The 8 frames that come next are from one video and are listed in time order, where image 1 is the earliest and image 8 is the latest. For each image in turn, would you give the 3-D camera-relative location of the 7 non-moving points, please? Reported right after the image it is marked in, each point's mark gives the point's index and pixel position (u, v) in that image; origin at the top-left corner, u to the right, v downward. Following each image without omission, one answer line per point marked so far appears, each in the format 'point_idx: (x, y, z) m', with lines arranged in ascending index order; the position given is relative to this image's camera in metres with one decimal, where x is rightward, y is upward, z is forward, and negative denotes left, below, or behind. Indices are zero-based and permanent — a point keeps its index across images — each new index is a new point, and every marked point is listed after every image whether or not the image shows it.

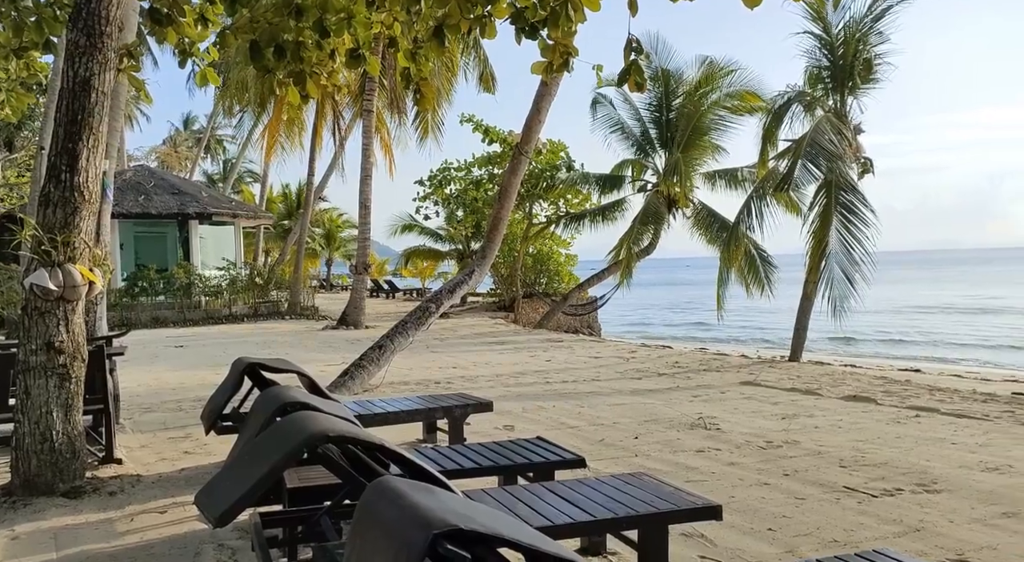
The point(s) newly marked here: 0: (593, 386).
0: (+0.8, -1.1, +9.1) m
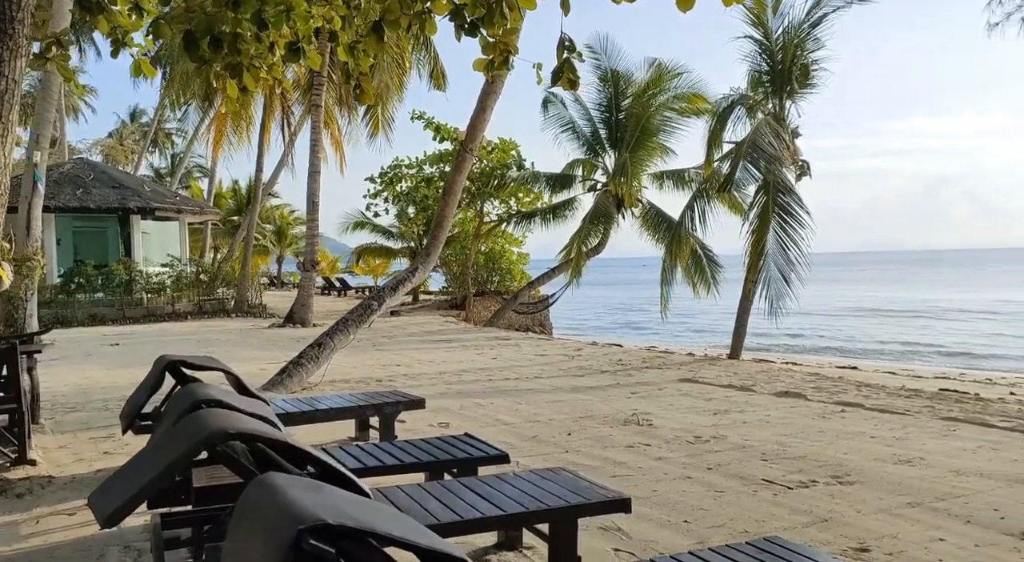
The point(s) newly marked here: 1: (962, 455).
0: (+0.2, -1.1, +9.2) m
1: (+2.7, -1.1, +5.5) m
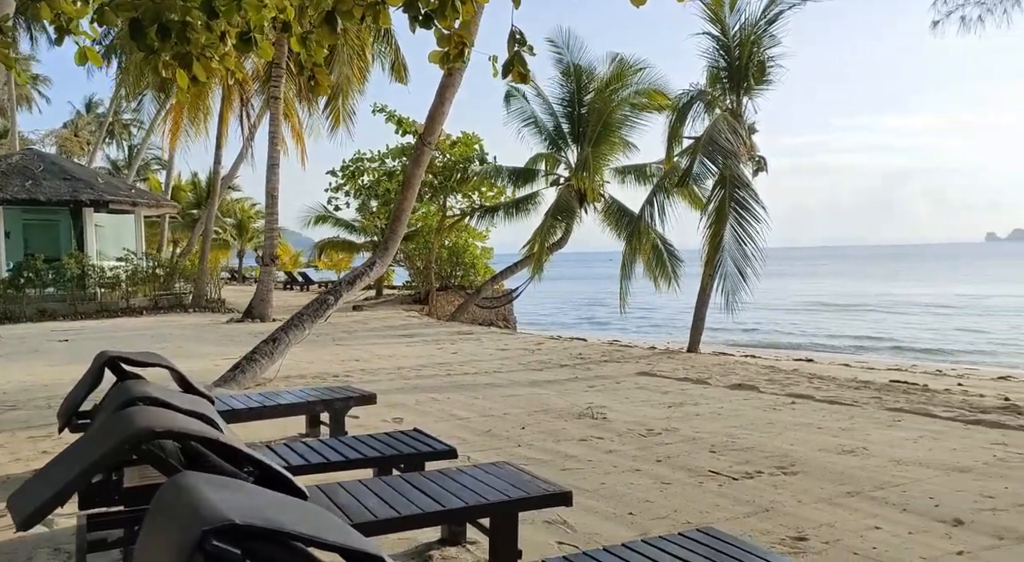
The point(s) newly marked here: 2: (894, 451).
0: (-0.2, -1.0, +9.2) m
1: (+2.4, -1.0, +5.6) m
2: (+2.3, -1.0, +5.5) m
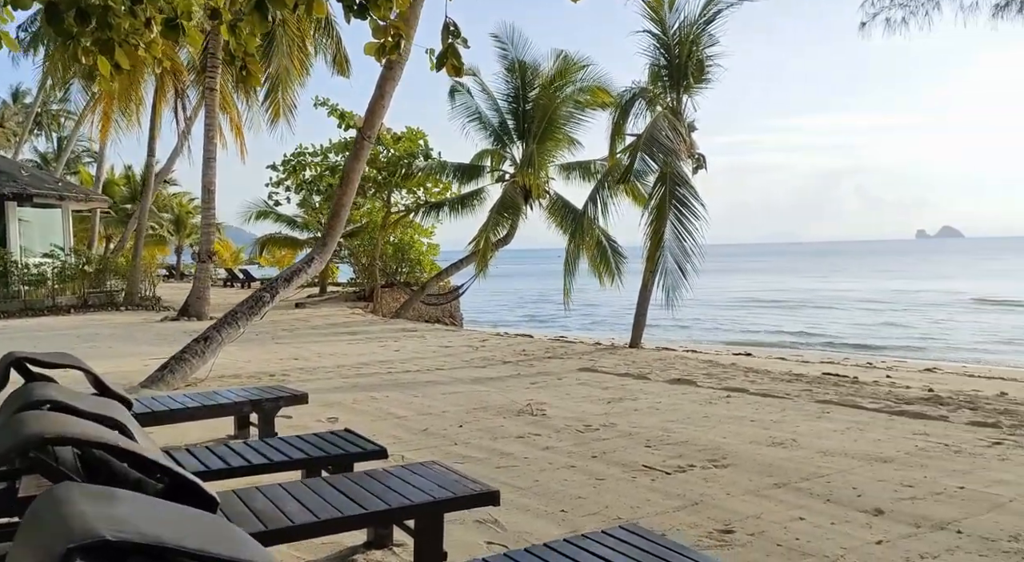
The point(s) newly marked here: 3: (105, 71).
0: (-0.8, -1.0, +9.2) m
1: (+2.0, -1.0, +5.8) m
2: (+1.9, -1.0, +5.6) m
3: (-1.8, +0.9, +4.0) m
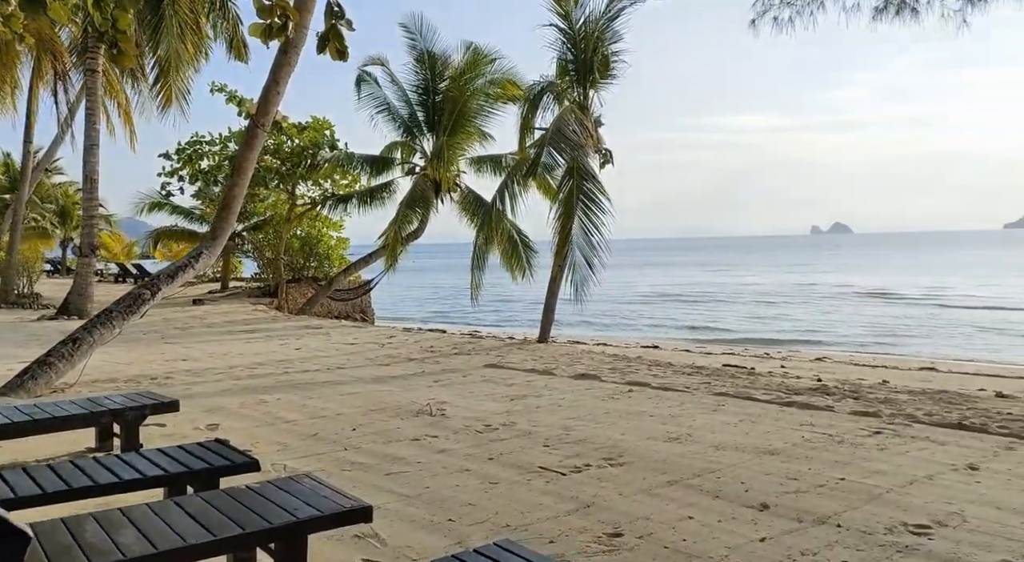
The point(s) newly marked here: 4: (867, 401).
0: (-1.8, -0.9, +8.9) m
1: (+1.3, -1.0, +5.7) m
2: (+1.3, -1.0, +5.5) m
3: (-2.3, +0.9, +3.6) m
4: (+2.8, -1.0, +7.1) m
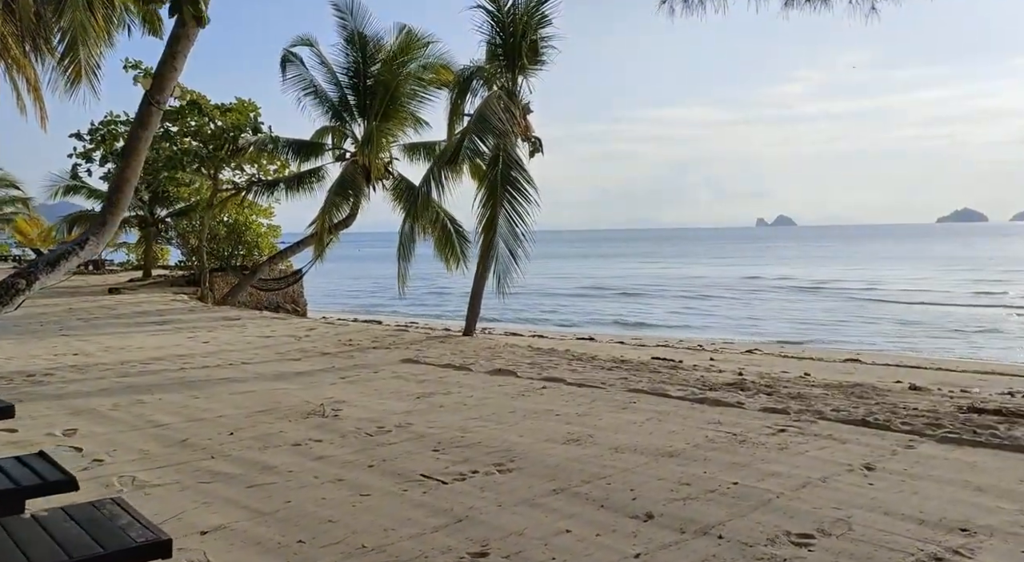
0: (-2.6, -0.8, +8.3) m
1: (+0.7, -0.9, +5.3) m
2: (+0.6, -0.9, +5.2) m
3: (-2.8, +1.0, +3.0) m
4: (+2.1, -0.9, +6.9) m
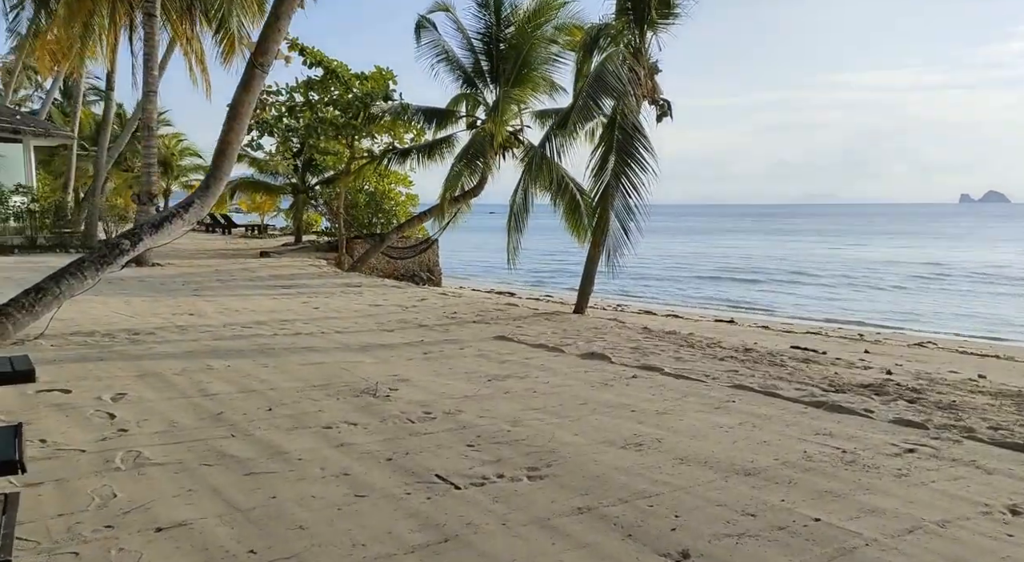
0: (-1.7, -0.5, +8.1) m
1: (+1.0, -0.8, +4.6) m
2: (+0.9, -0.8, +4.4) m
3: (-2.9, +1.1, +2.9) m
4: (+2.6, -0.8, +5.8) m
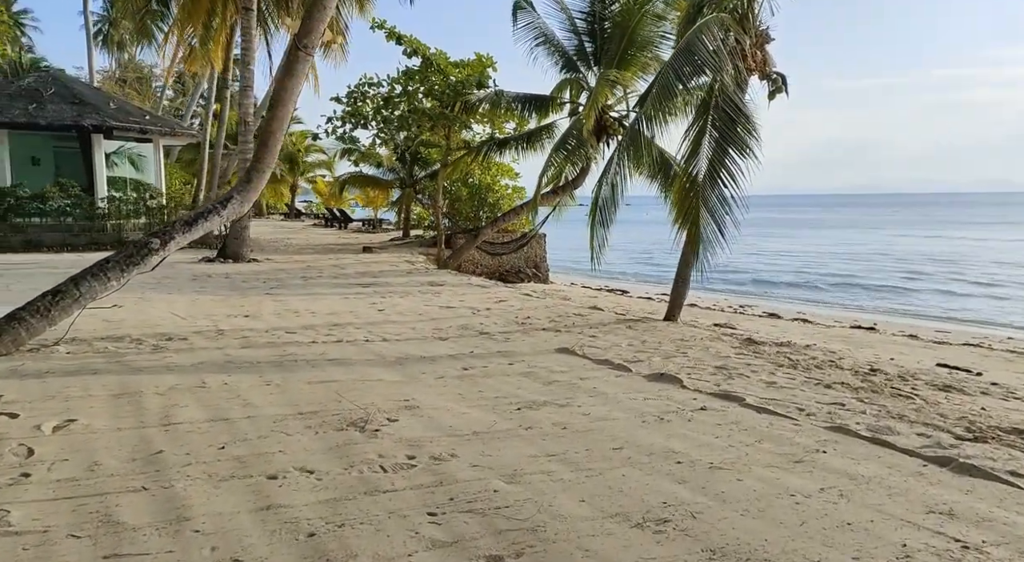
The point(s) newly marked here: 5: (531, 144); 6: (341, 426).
0: (-1.2, -0.5, +7.2) m
1: (+0.9, -0.9, +3.3) m
2: (+0.8, -0.9, +3.1) m
3: (-3.1, +1.1, +2.2) m
4: (+2.7, -0.9, +4.2) m
5: (+0.4, +2.4, +15.6) m
6: (-0.8, -0.7, +4.6) m
